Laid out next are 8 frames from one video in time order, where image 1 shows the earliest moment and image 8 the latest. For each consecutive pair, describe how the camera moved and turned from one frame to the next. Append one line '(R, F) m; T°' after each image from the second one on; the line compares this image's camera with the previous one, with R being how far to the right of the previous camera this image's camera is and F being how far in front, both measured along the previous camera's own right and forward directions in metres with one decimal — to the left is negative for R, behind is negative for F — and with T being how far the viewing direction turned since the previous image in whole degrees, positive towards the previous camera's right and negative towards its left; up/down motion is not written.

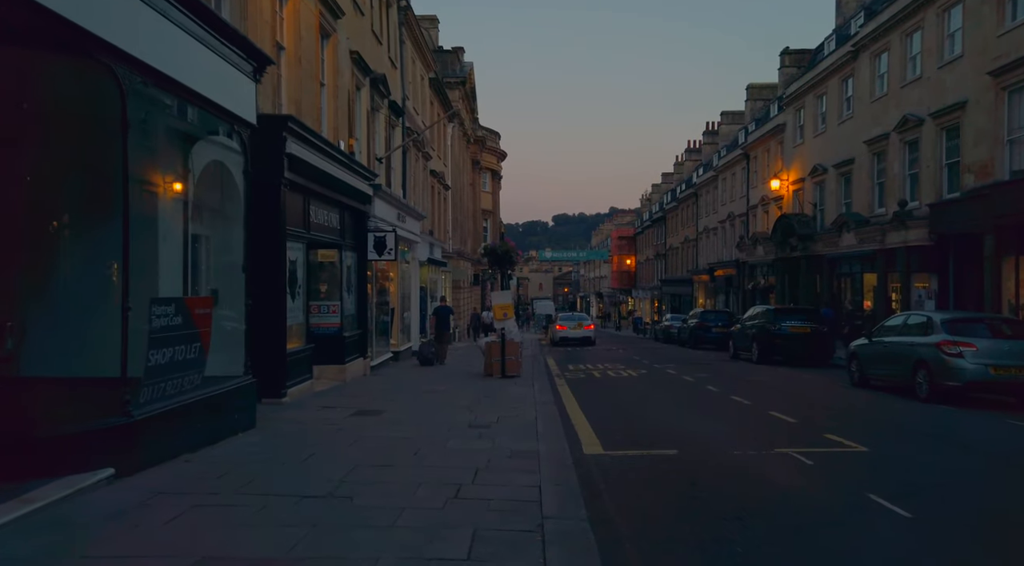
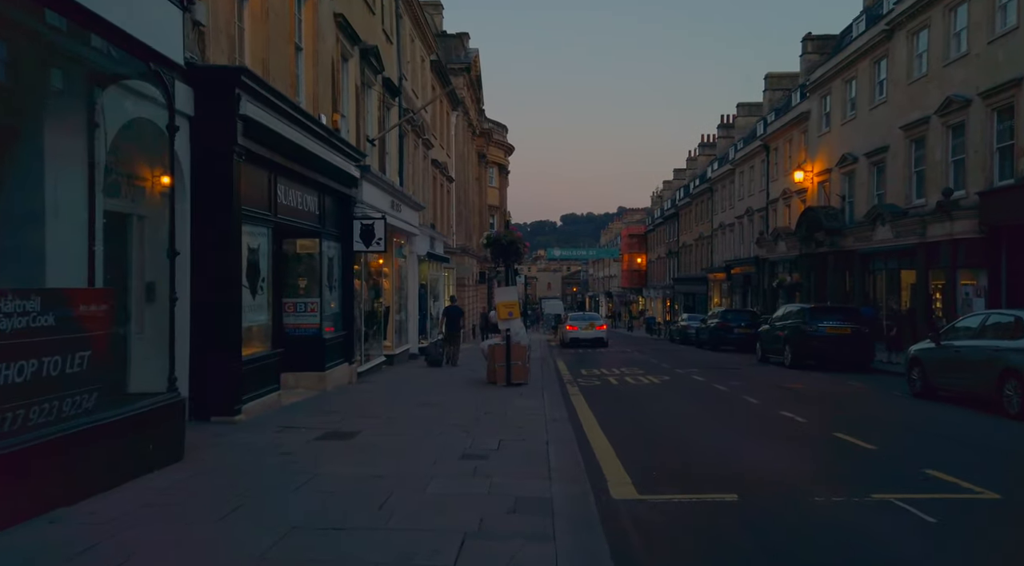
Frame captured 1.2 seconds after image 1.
(0.0, +2.2) m; -1°
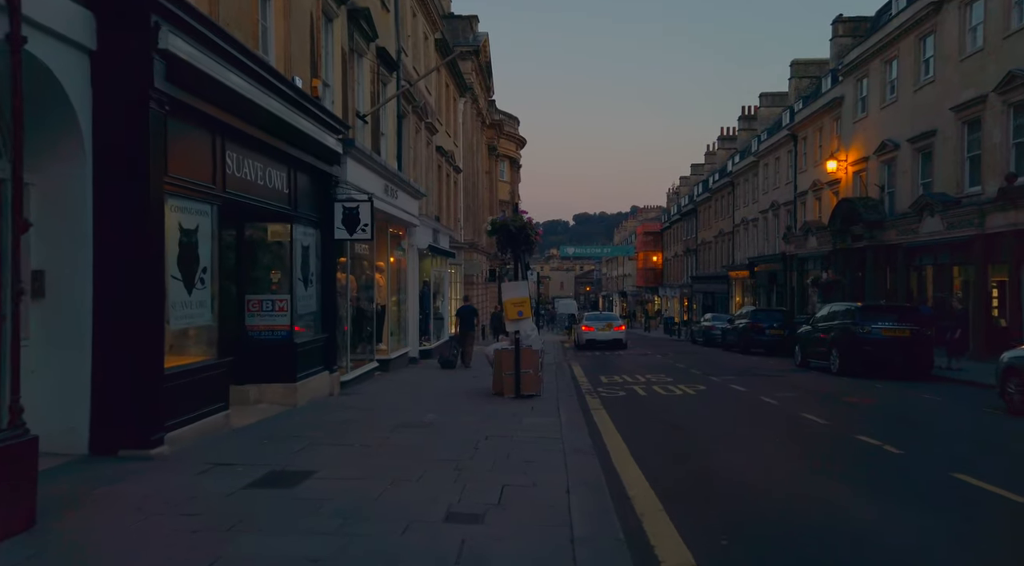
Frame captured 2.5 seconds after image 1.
(0.0, +2.3) m; -1°
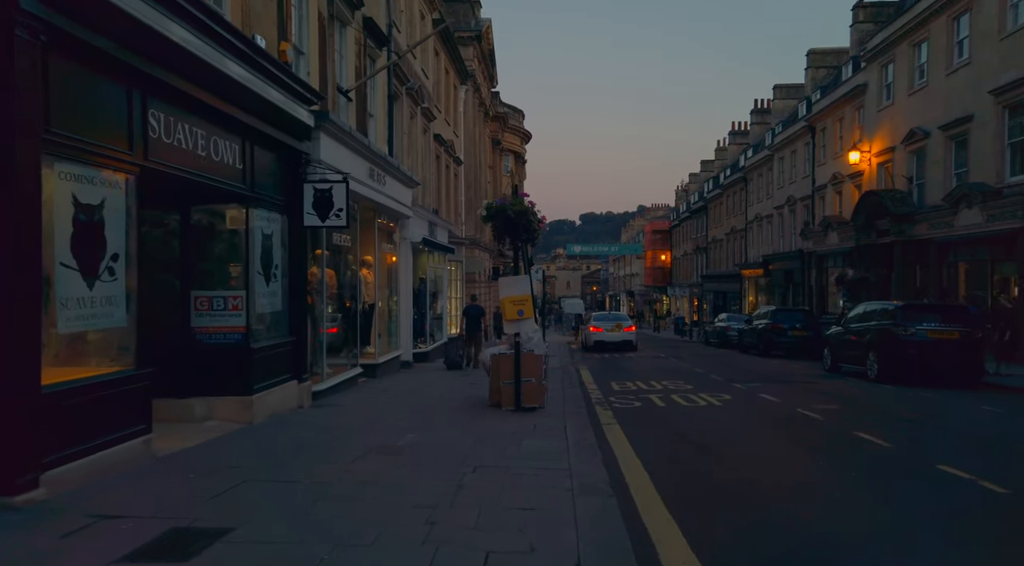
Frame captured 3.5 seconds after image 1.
(+0.1, +1.8) m; 0°
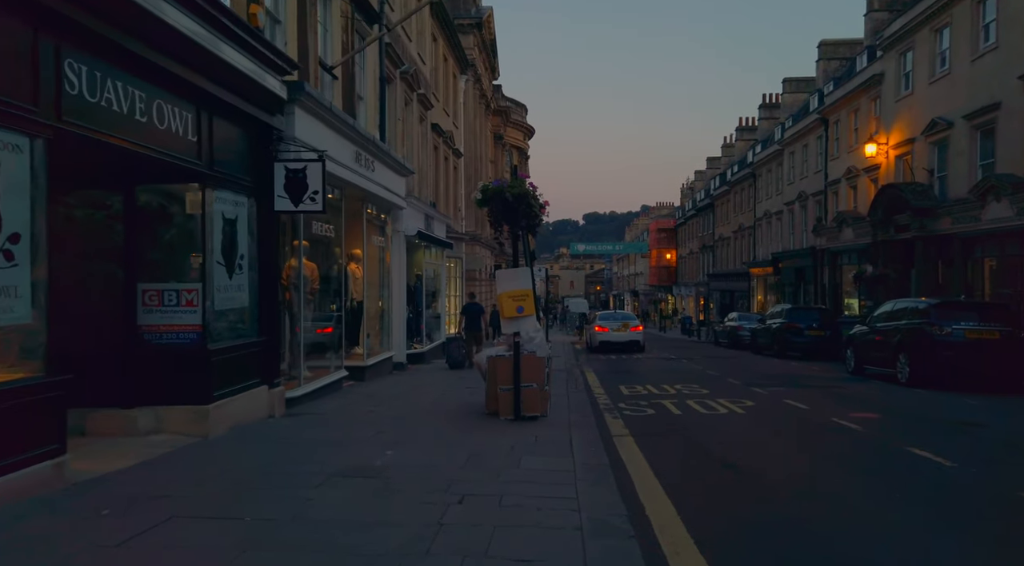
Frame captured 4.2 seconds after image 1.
(+0.1, +1.3) m; 0°
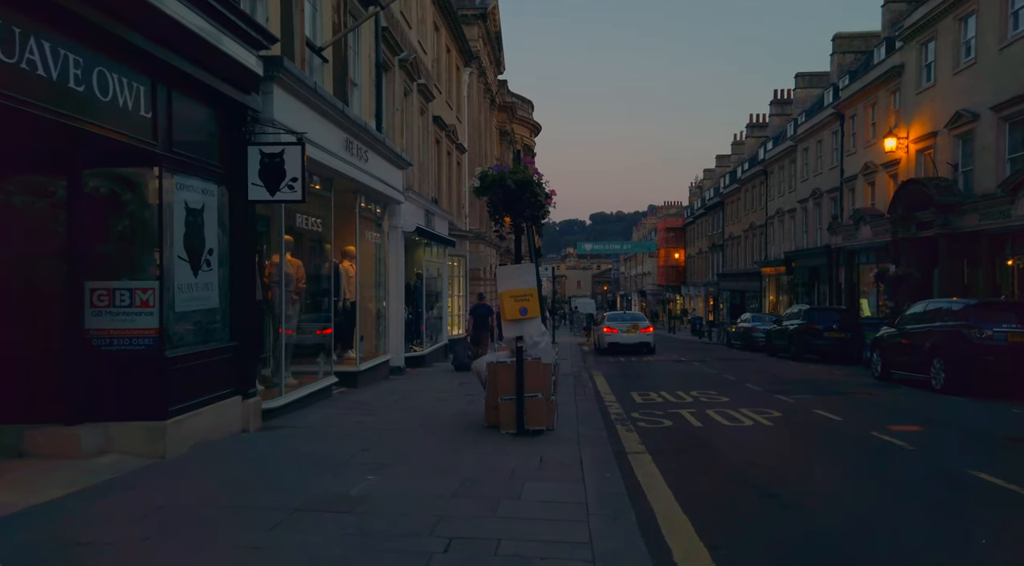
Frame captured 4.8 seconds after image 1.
(0.0, +1.1) m; 0°
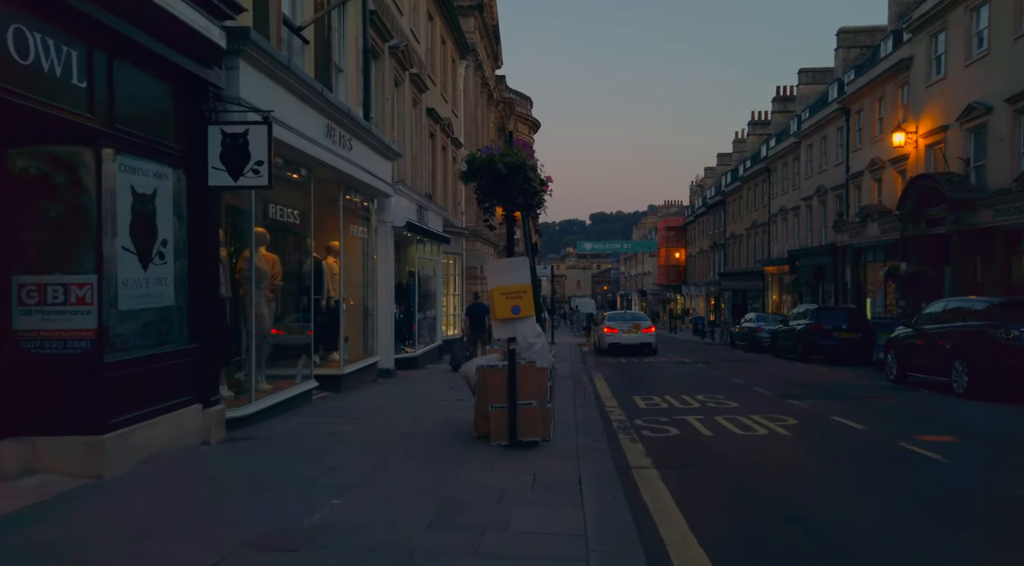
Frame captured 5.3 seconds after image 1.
(+0.1, +0.9) m; 0°
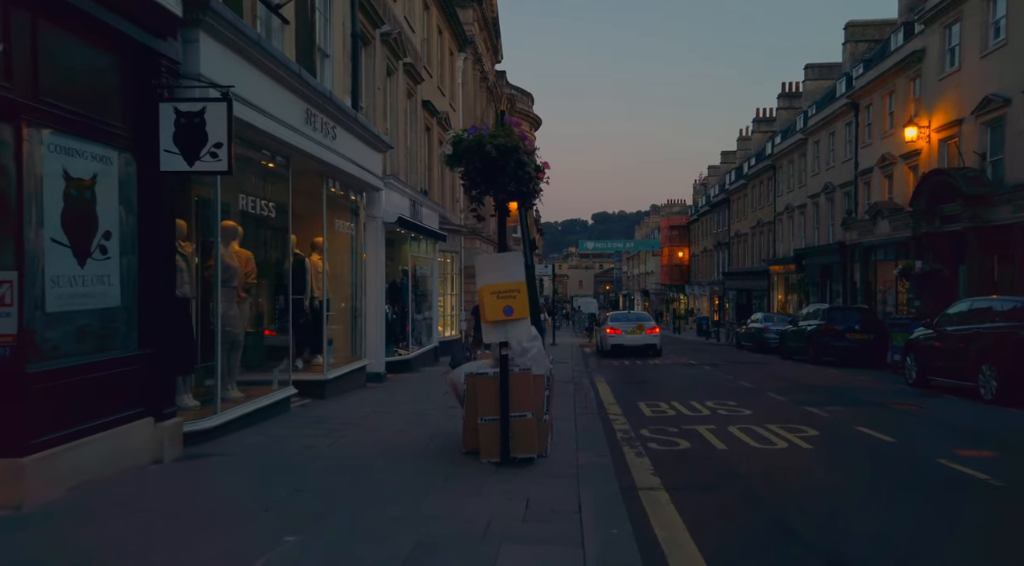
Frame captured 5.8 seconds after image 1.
(+0.1, +0.9) m; 0°
